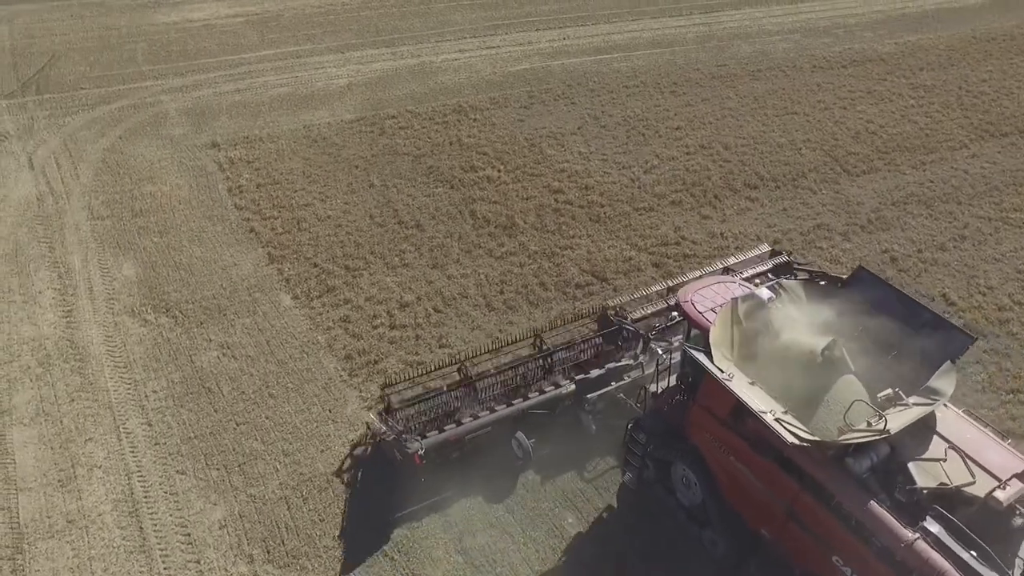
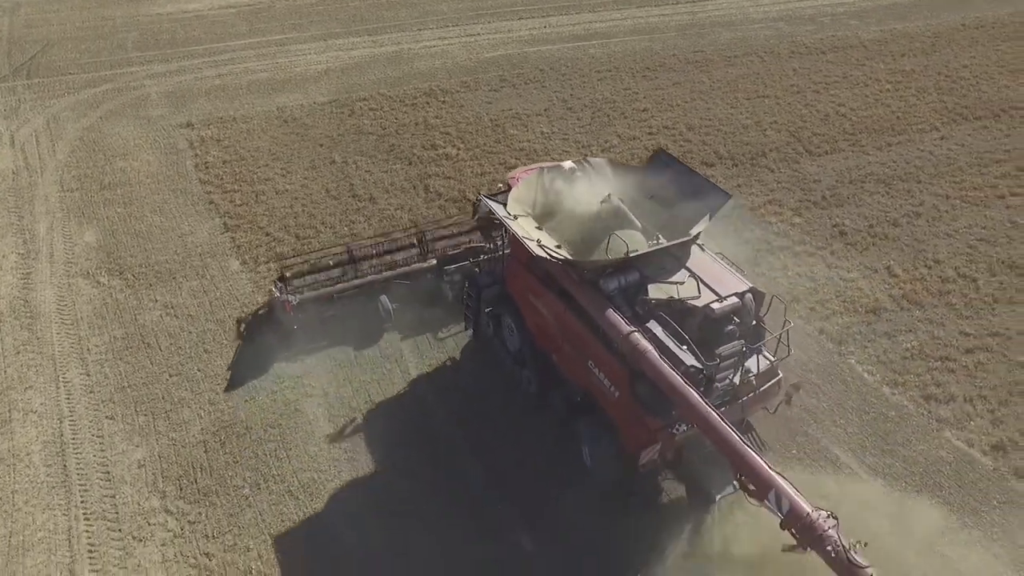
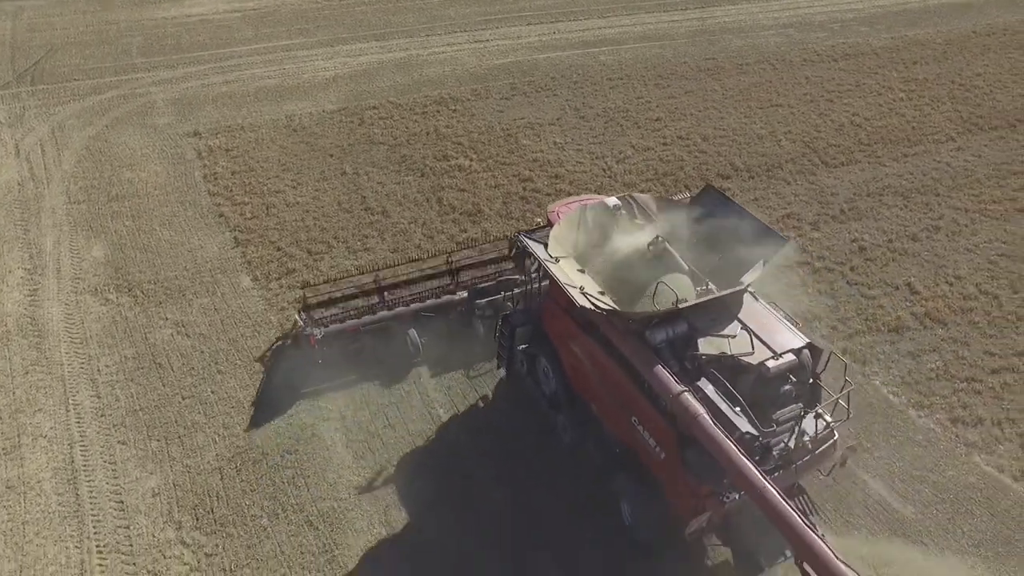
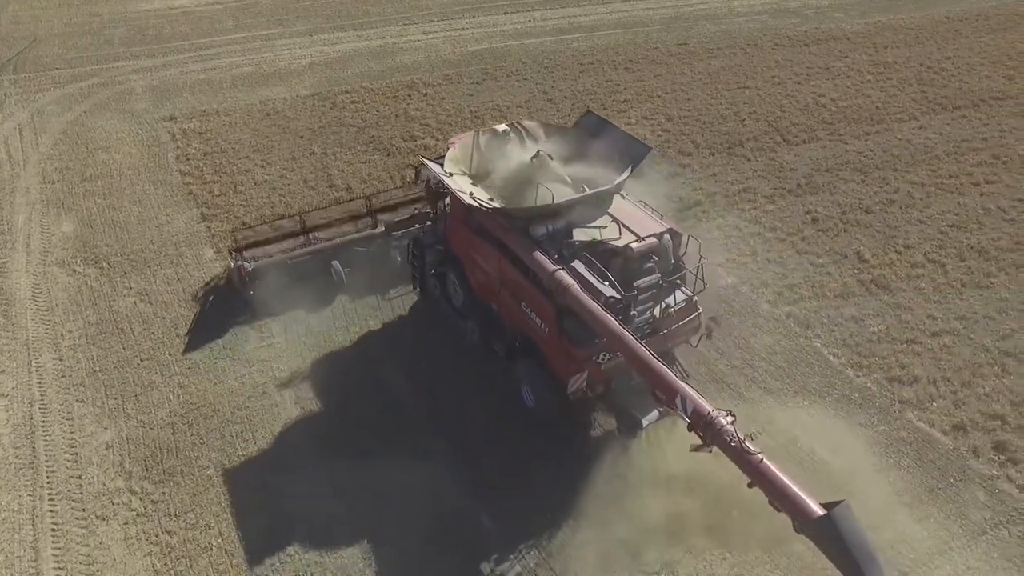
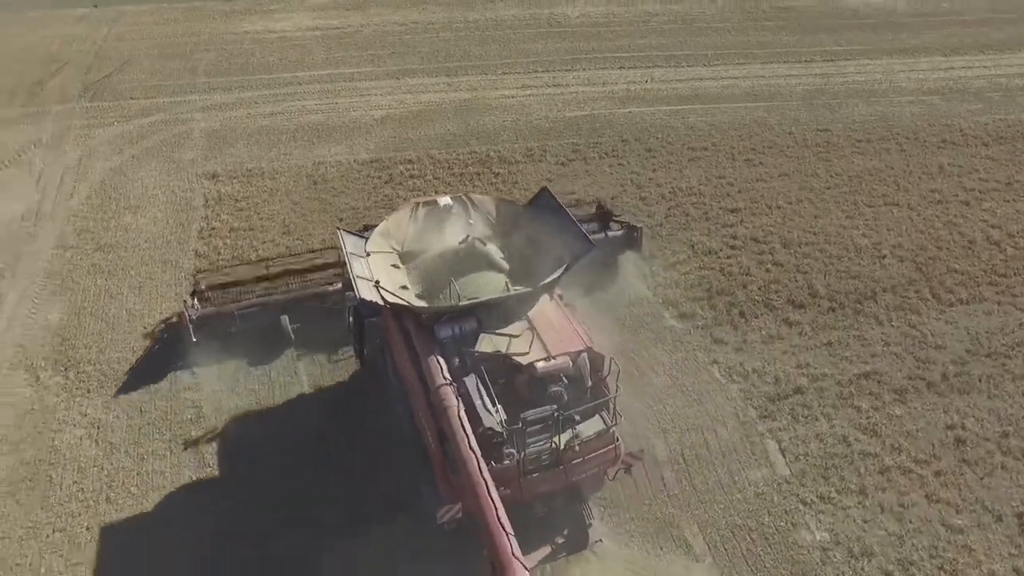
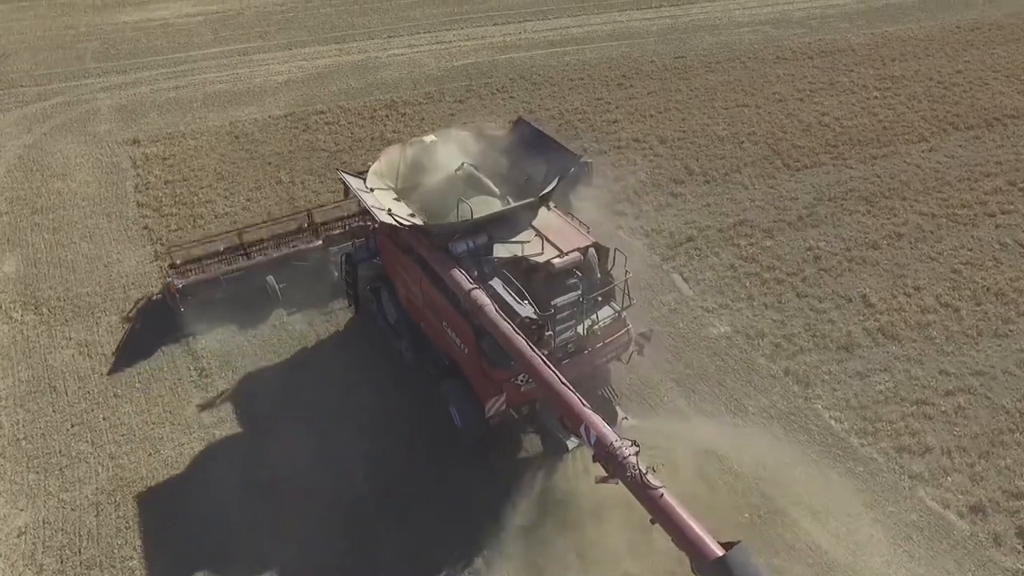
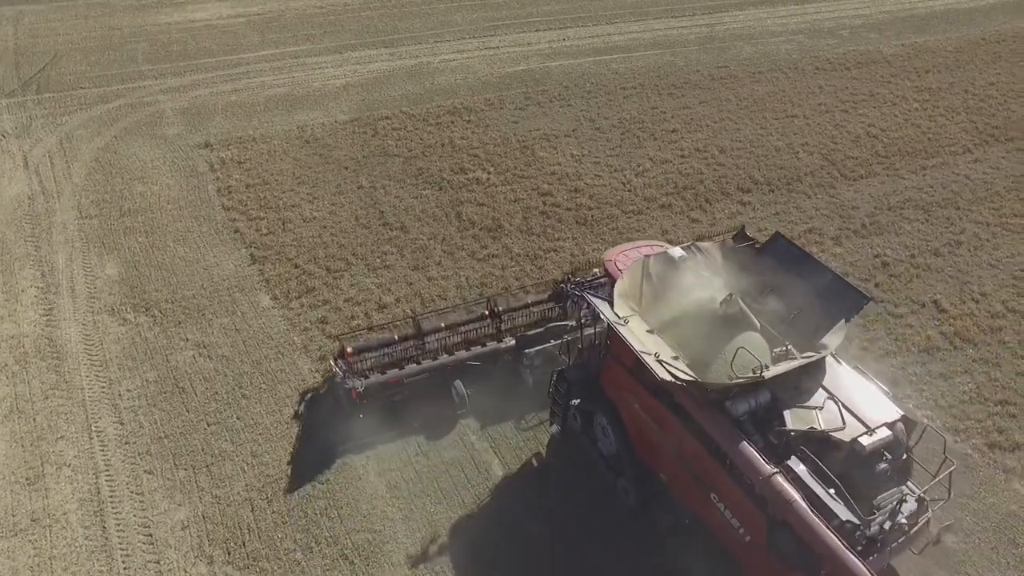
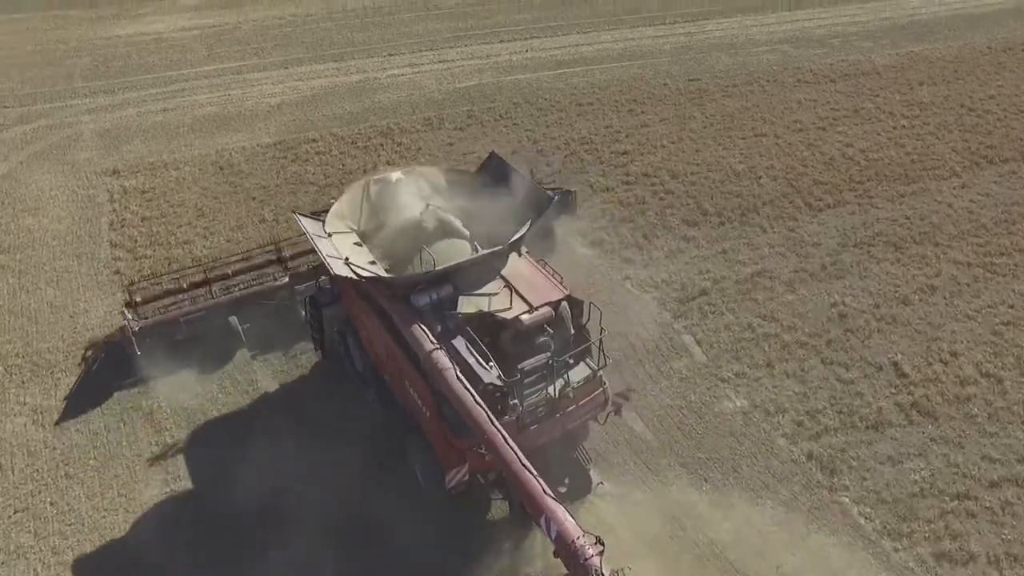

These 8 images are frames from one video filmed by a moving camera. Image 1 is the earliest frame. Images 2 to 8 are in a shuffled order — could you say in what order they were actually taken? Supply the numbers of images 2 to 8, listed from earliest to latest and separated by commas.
7, 3, 2, 4, 6, 8, 5
